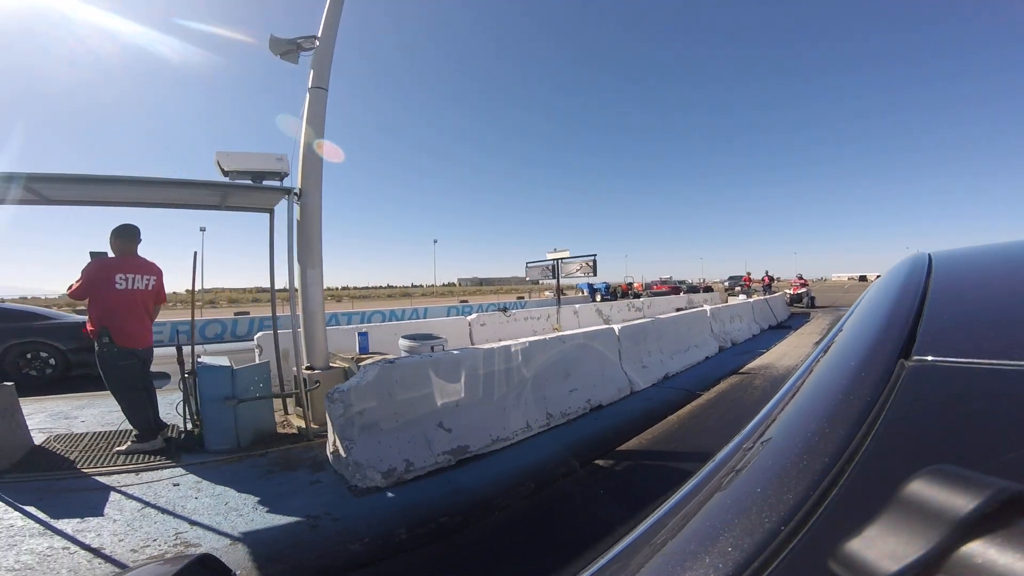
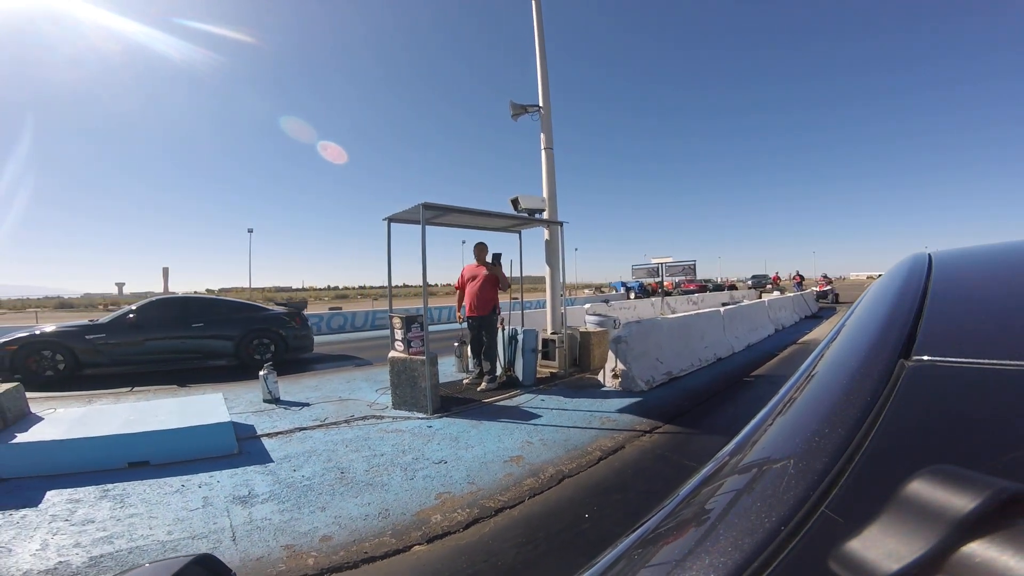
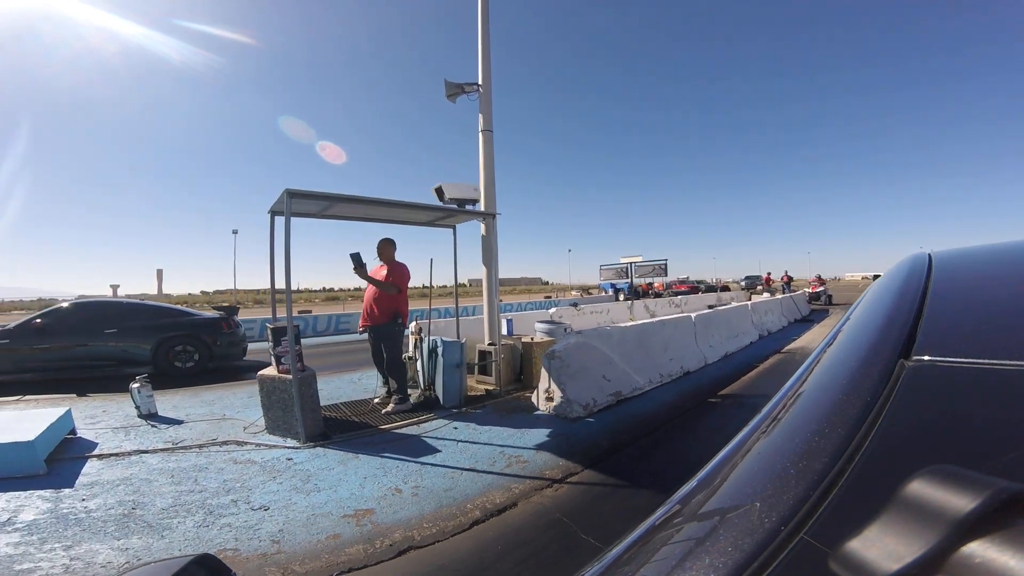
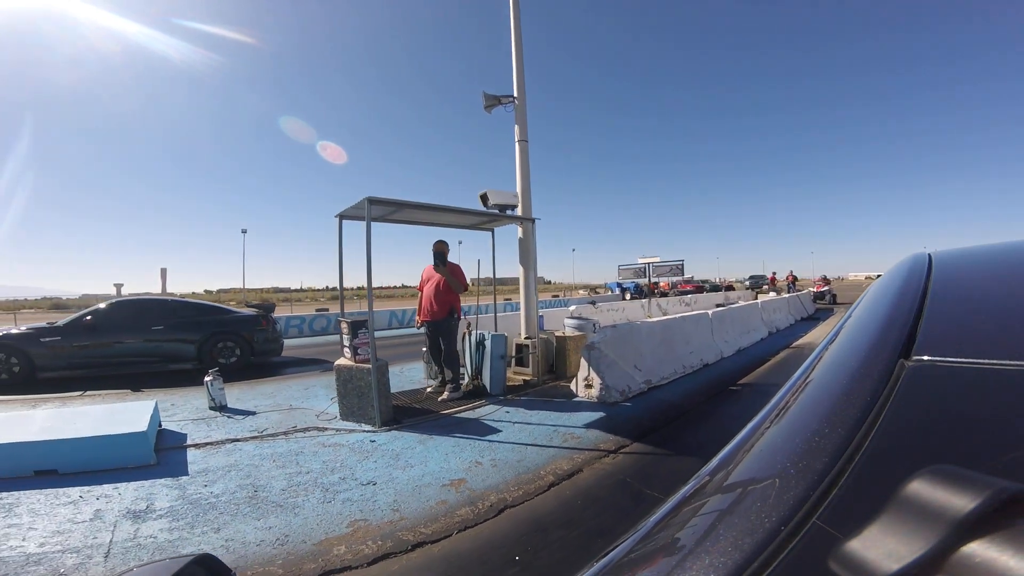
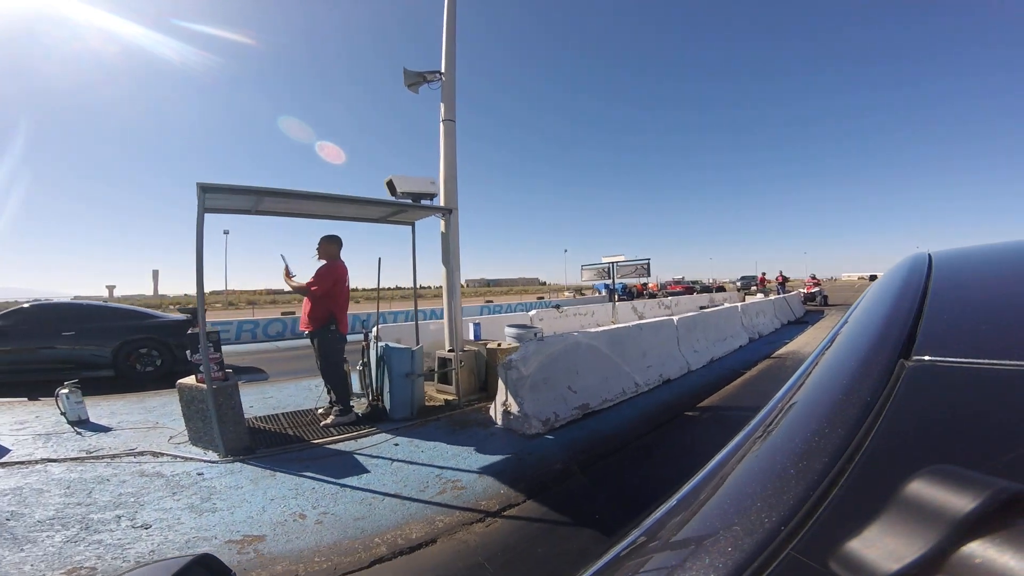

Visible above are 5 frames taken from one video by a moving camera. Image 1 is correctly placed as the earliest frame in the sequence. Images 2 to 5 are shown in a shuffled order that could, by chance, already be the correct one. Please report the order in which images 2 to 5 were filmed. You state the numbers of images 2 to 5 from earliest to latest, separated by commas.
5, 3, 4, 2
